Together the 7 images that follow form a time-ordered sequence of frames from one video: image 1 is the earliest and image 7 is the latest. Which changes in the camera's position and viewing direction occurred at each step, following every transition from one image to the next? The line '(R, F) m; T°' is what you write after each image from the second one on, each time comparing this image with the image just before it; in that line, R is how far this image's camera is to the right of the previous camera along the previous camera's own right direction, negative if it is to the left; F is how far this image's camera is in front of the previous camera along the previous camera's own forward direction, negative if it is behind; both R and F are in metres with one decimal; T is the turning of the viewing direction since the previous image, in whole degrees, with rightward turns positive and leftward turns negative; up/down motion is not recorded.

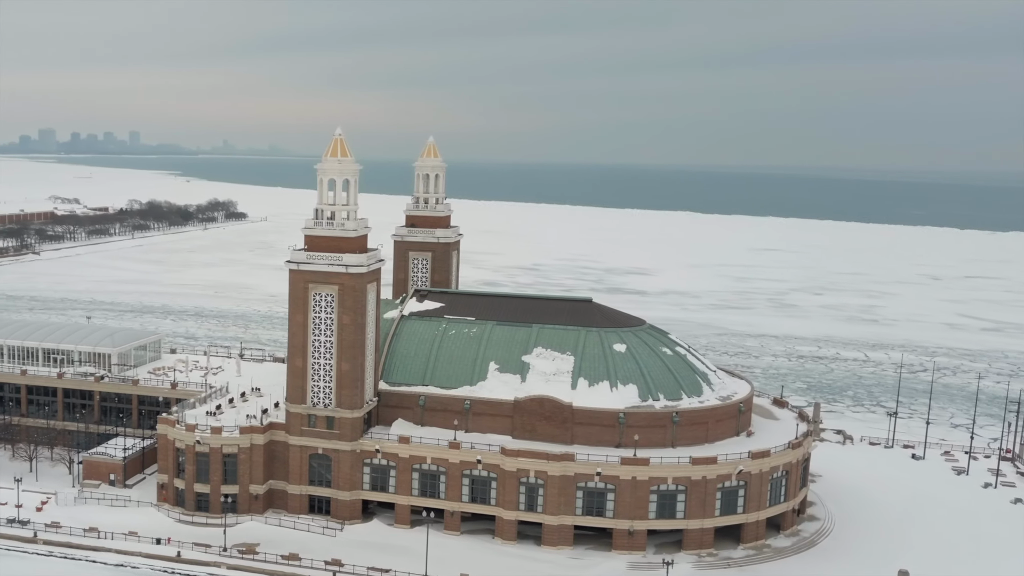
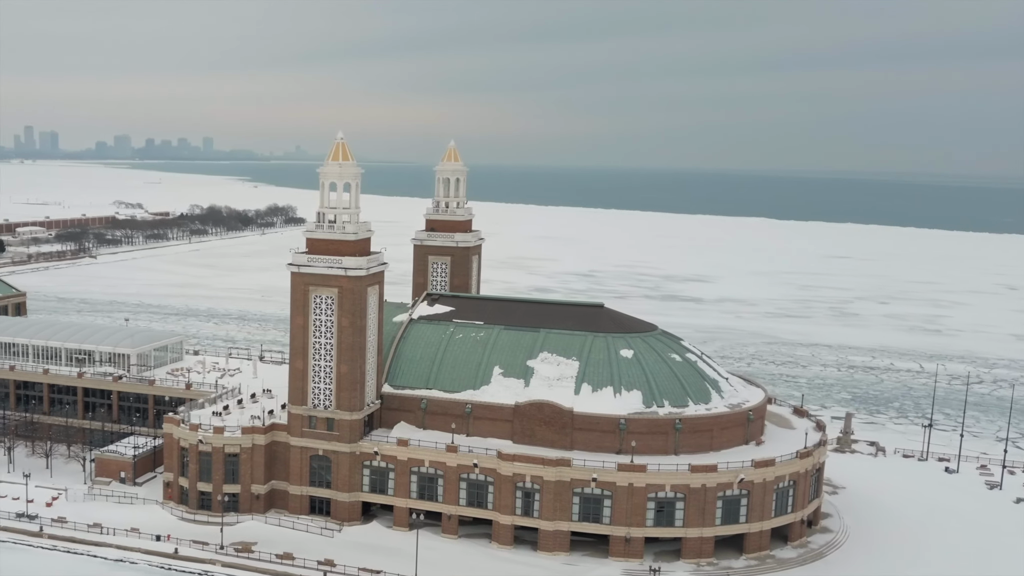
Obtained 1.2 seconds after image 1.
(+2.4, 0.0) m; -3°
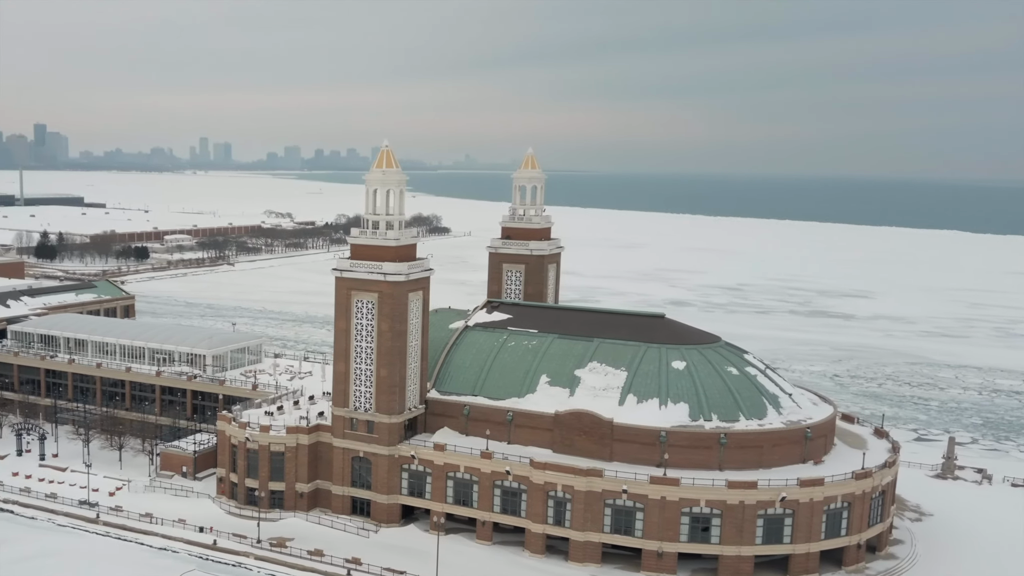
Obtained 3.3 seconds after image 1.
(+4.3, +0.2) m; -7°
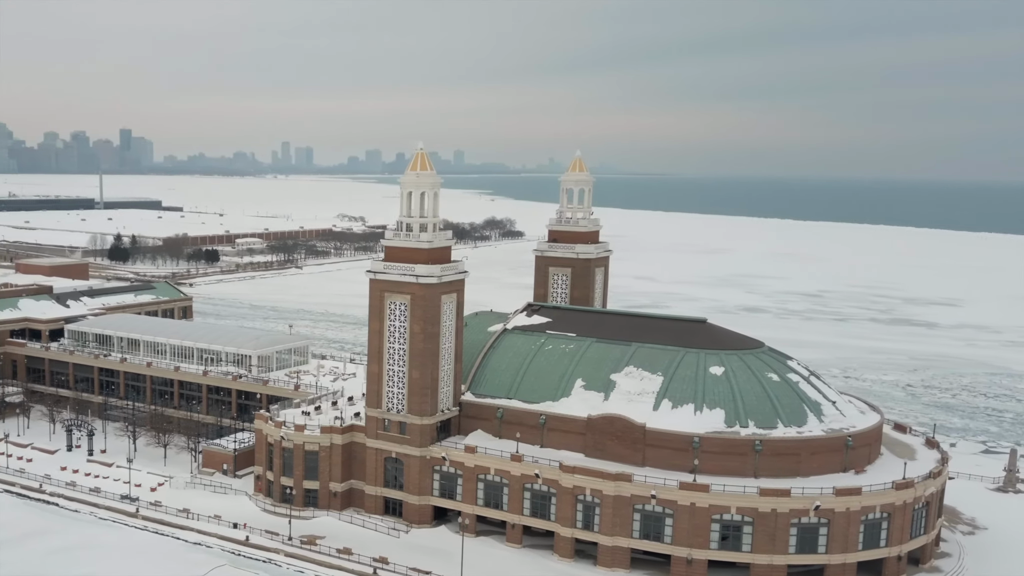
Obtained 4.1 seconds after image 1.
(+1.6, +0.1) m; -4°
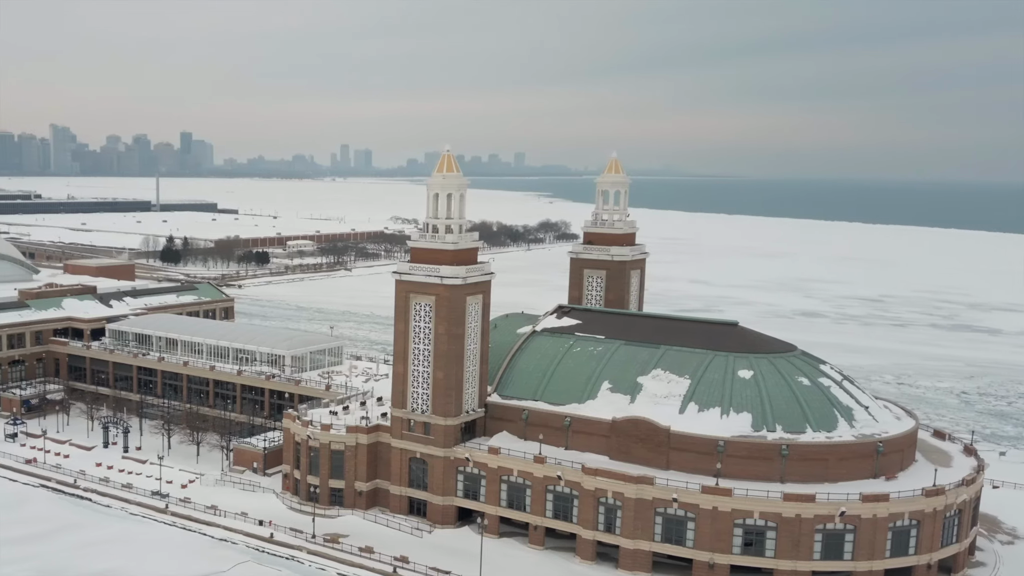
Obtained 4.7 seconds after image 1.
(+1.2, 0.0) m; -3°
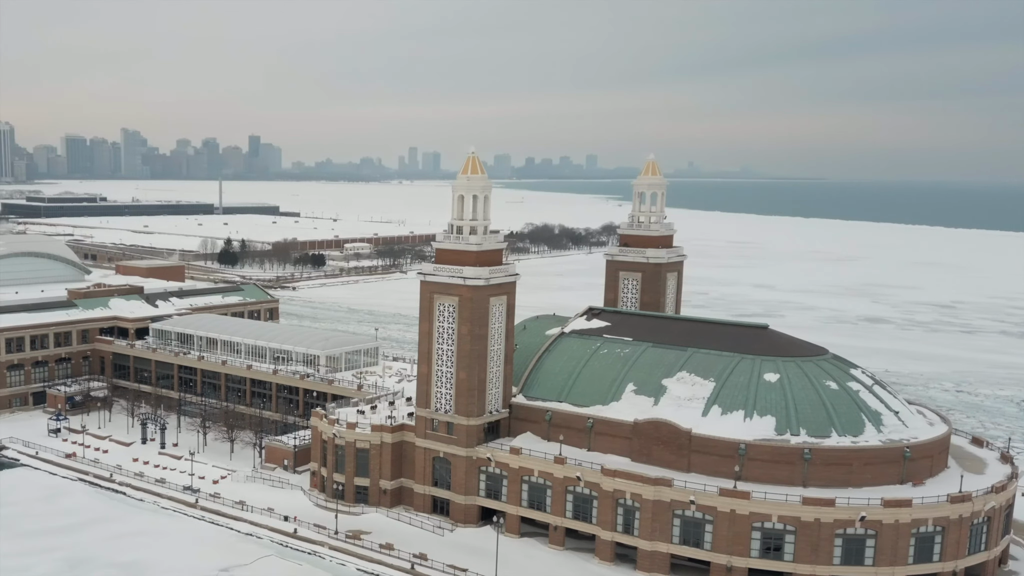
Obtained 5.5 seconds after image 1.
(+1.6, -0.3) m; -3°
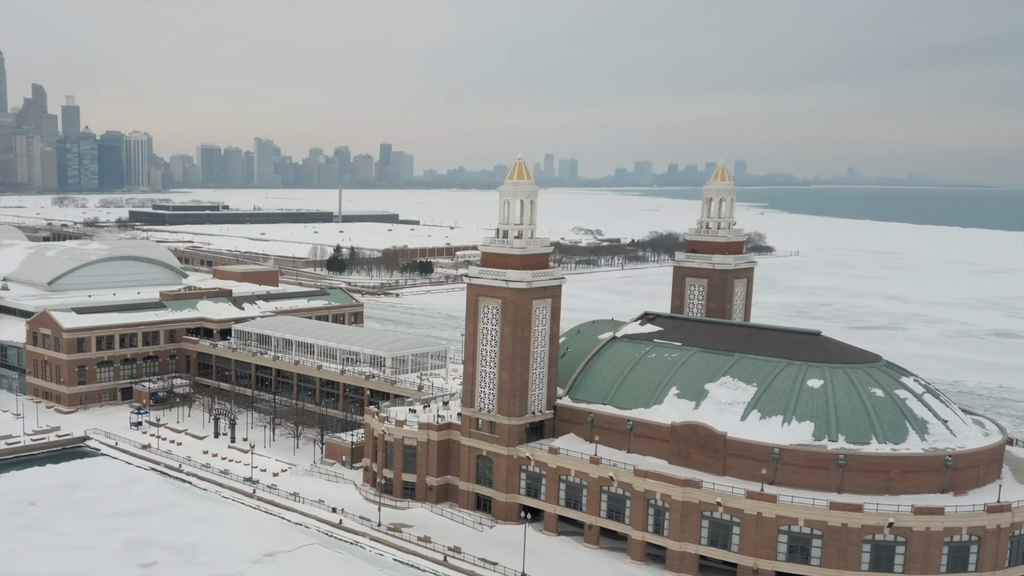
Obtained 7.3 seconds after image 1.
(+3.5, -1.1) m; -6°
